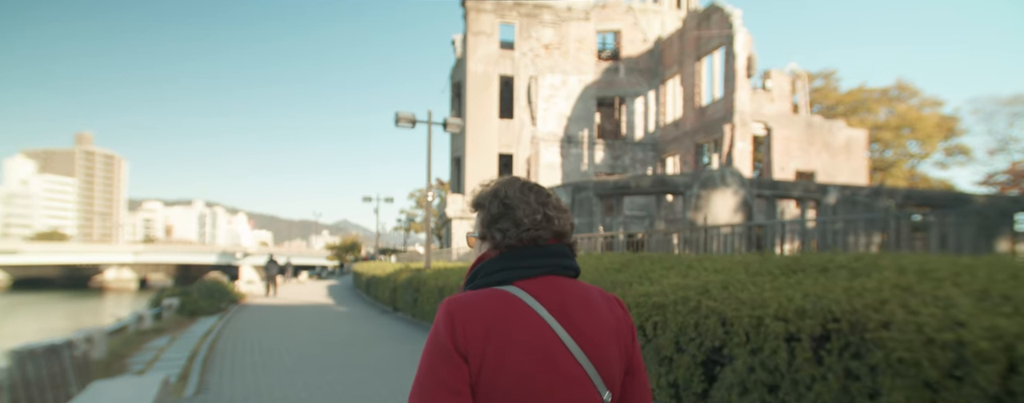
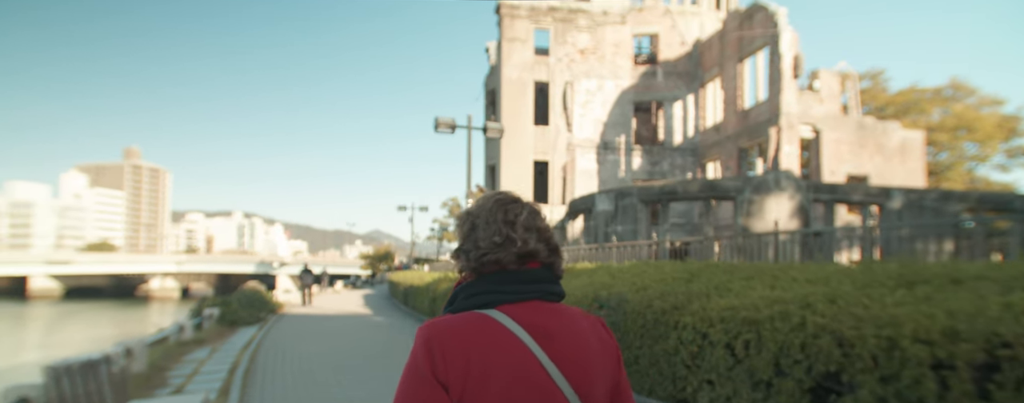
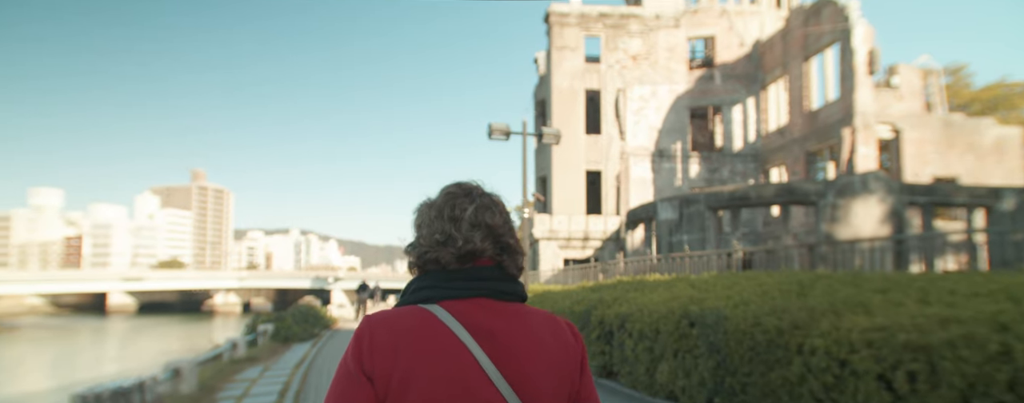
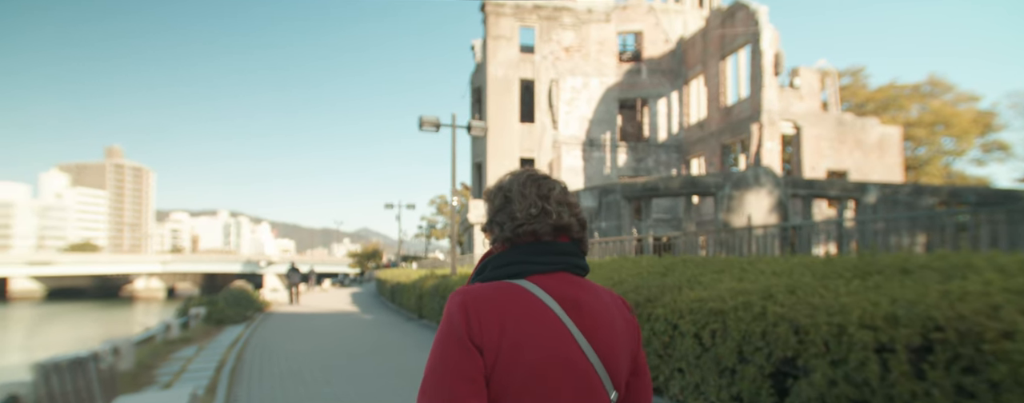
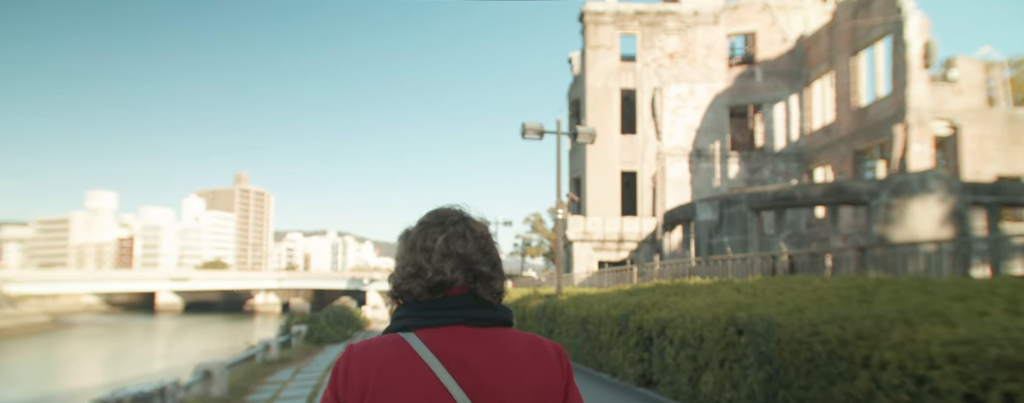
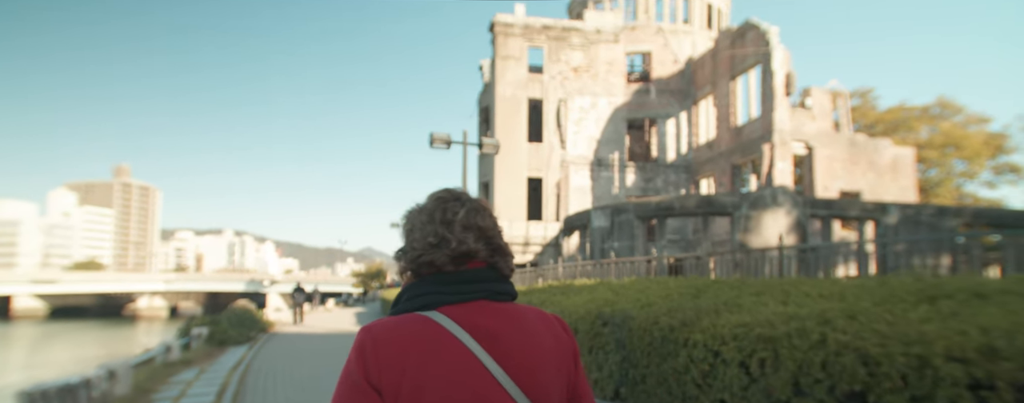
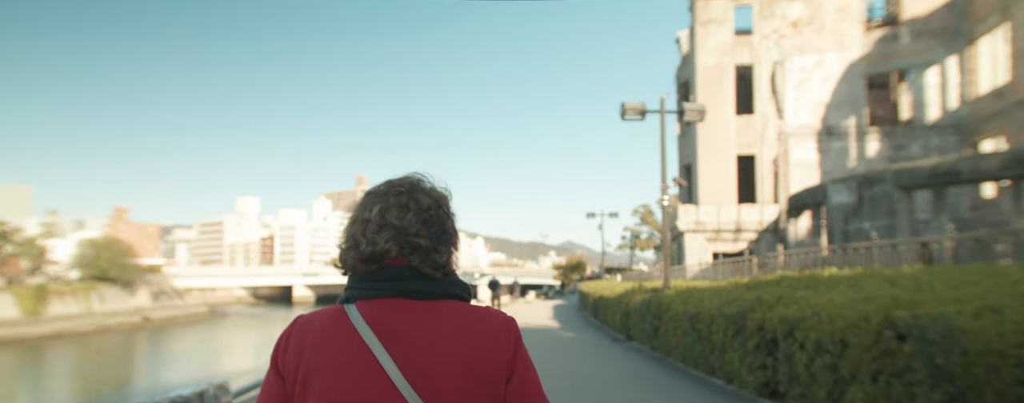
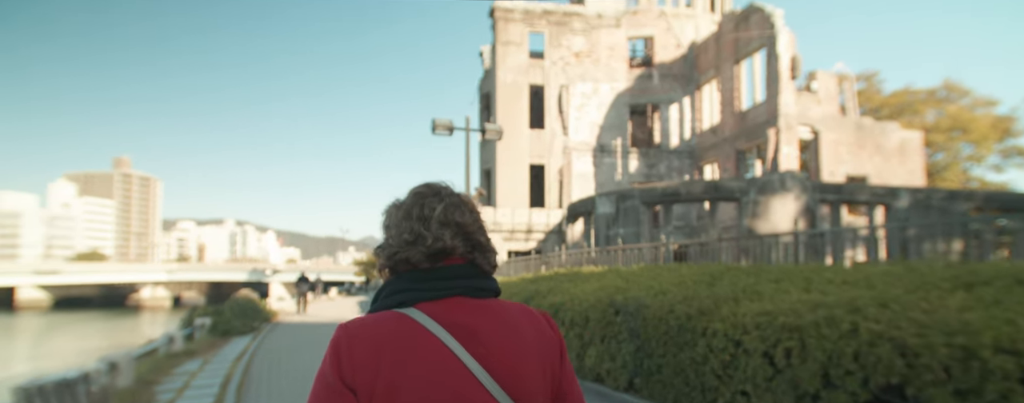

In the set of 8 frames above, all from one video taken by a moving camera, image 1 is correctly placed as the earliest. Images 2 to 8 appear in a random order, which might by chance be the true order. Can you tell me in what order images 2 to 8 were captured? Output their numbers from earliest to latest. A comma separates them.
4, 2, 6, 8, 3, 5, 7
